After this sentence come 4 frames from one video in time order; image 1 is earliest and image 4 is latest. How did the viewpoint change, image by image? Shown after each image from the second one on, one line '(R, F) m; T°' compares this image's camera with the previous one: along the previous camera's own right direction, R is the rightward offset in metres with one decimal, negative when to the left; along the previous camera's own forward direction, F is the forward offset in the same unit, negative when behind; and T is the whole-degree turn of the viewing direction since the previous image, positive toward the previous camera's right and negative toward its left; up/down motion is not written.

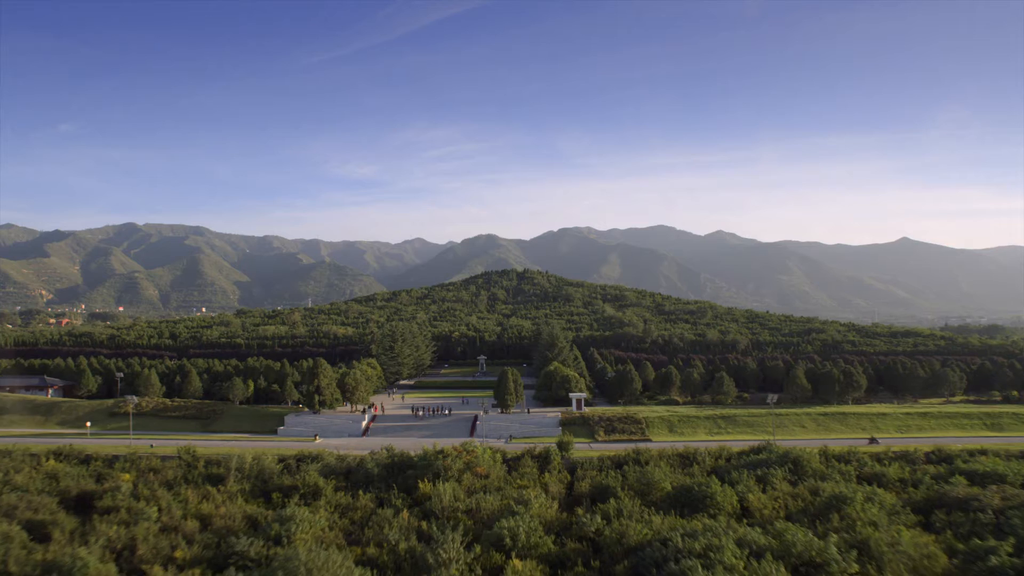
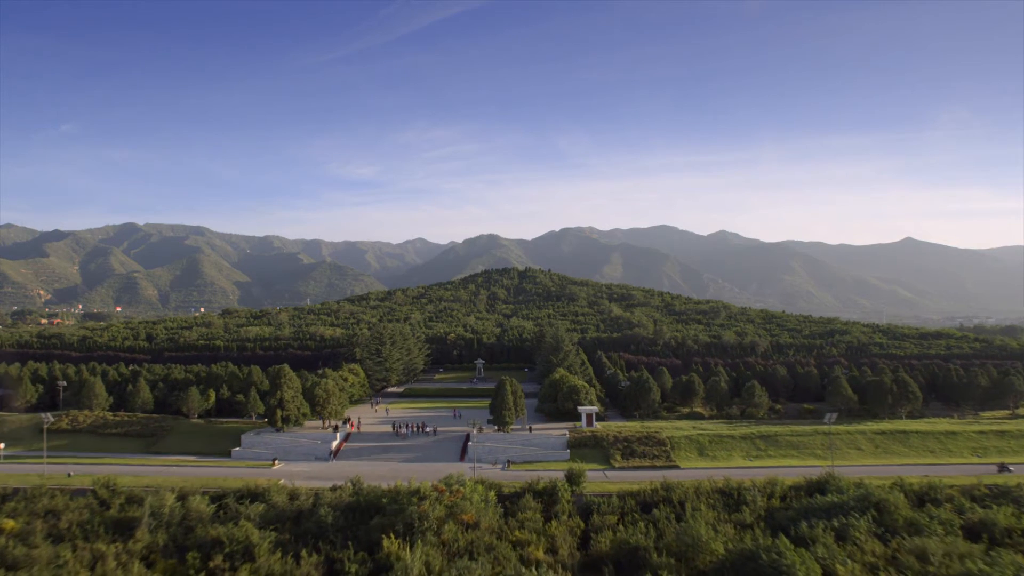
(+0.1, +6.1) m; 0°
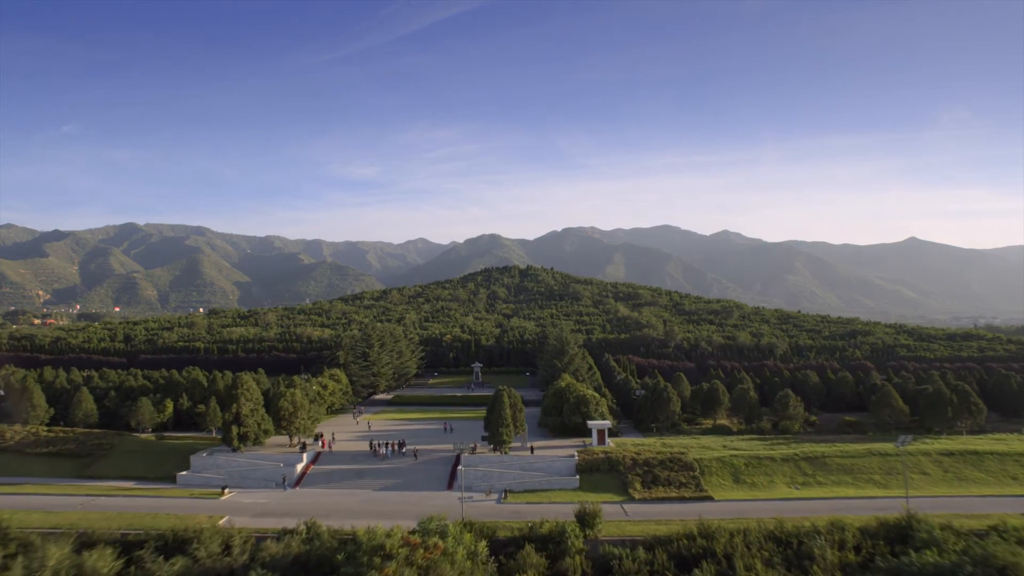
(+0.1, +5.2) m; 0°
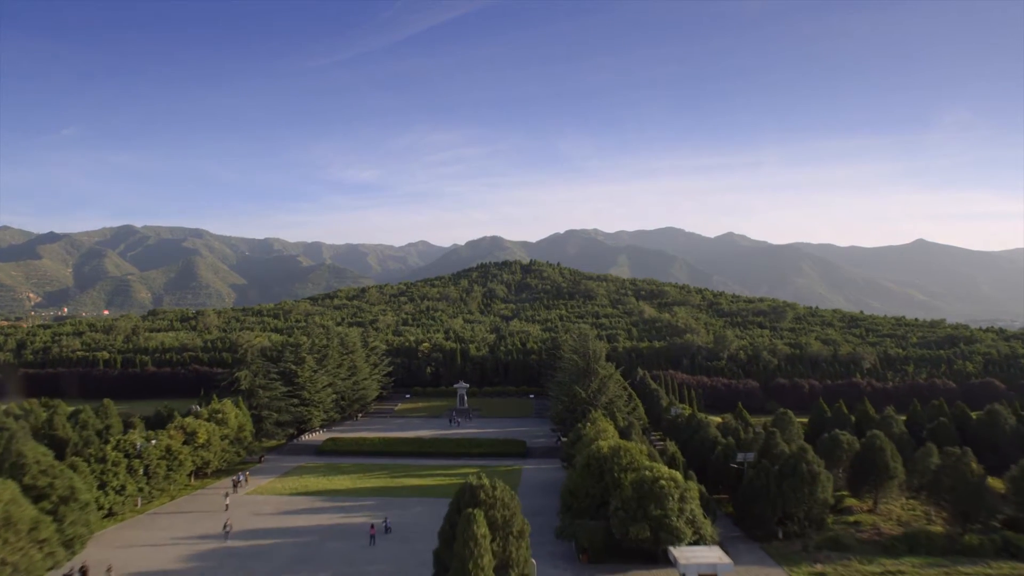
(+0.2, +17.5) m; 0°
